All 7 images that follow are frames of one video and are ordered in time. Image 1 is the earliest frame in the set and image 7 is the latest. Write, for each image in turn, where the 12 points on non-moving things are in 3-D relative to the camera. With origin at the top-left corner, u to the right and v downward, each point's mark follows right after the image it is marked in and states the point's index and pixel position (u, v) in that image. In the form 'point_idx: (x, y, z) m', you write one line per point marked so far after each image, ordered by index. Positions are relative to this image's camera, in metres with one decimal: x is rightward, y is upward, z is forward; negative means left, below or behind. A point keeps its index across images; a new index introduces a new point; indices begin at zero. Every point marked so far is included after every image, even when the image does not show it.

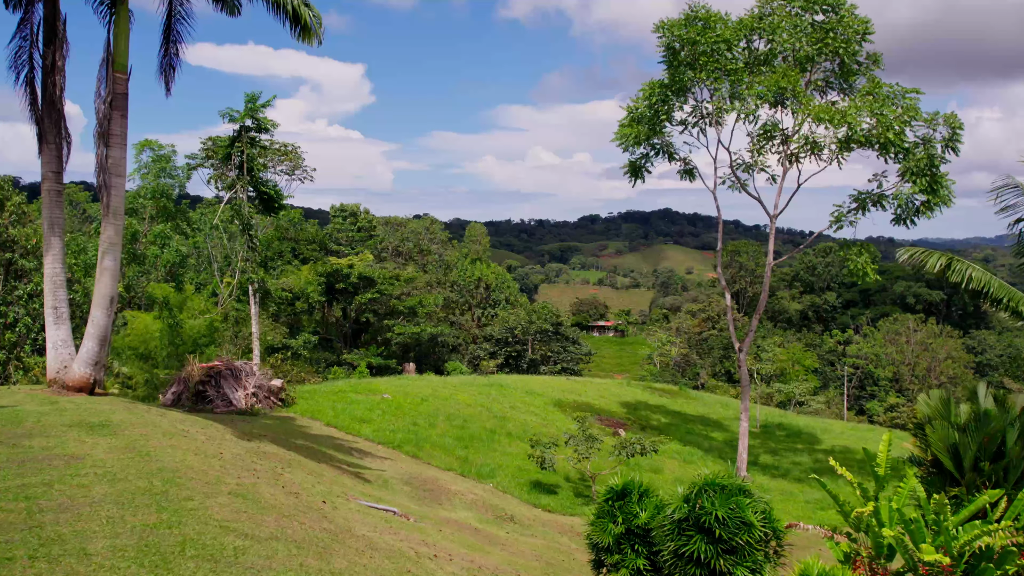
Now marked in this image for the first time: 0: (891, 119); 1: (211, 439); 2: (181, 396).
0: (+12.2, +5.4, +19.2) m
1: (-5.3, -2.7, +10.5) m
2: (-9.6, -3.1, +17.4) m
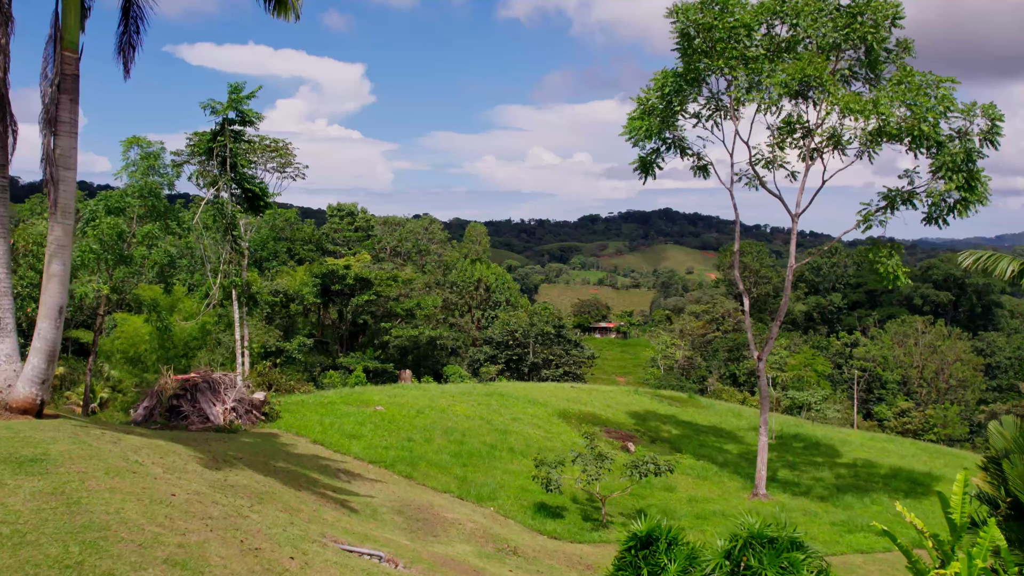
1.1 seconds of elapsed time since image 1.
0: (+12.3, +5.3, +17.8) m
1: (-5.2, -2.8, +9.1) m
2: (-9.5, -3.3, +16.0) m
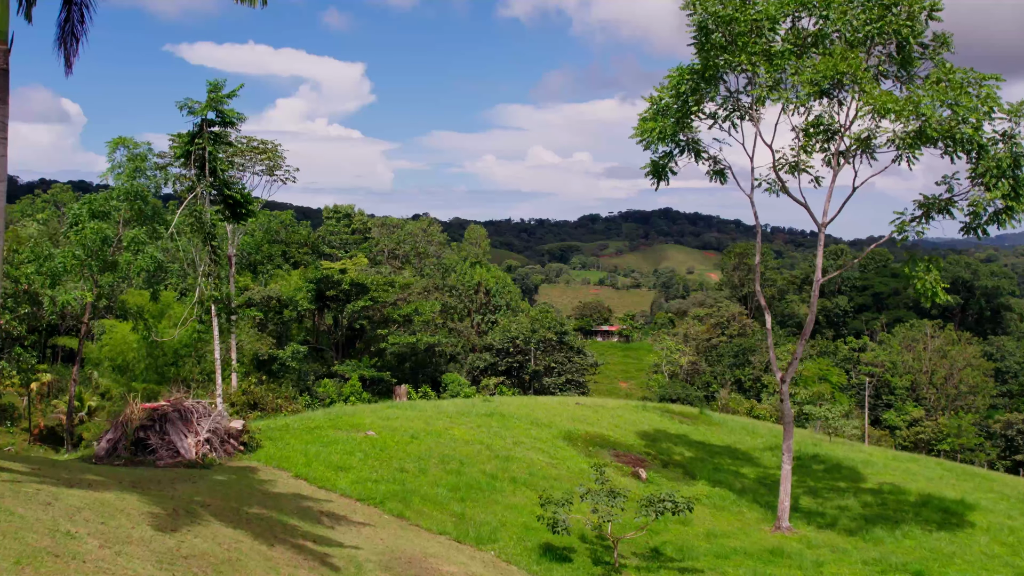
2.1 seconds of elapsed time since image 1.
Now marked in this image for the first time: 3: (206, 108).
0: (+12.3, +4.8, +16.2) m
1: (-5.2, -3.3, +7.5) m
2: (-9.5, -3.8, +14.4) m
3: (-9.8, +5.7, +19.0) m
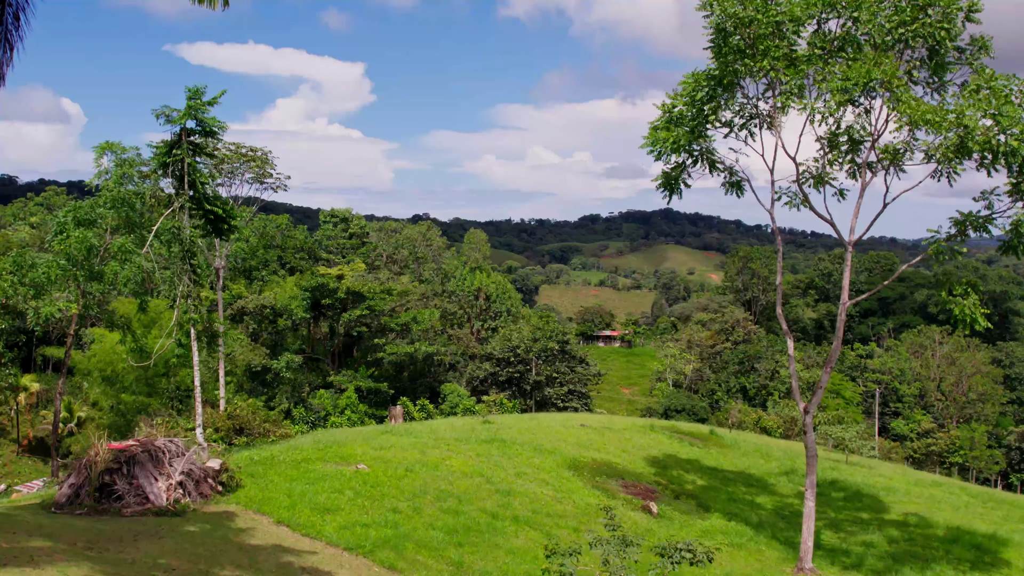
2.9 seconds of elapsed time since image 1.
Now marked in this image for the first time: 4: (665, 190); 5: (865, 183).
0: (+12.4, +4.1, +14.9) m
1: (-5.1, -4.0, +6.2) m
2: (-9.4, -4.4, +13.1) m
3: (-9.7, +5.0, +17.7) m
4: (+4.9, +3.2, +19.4) m
5: (+10.1, +3.0, +17.2) m
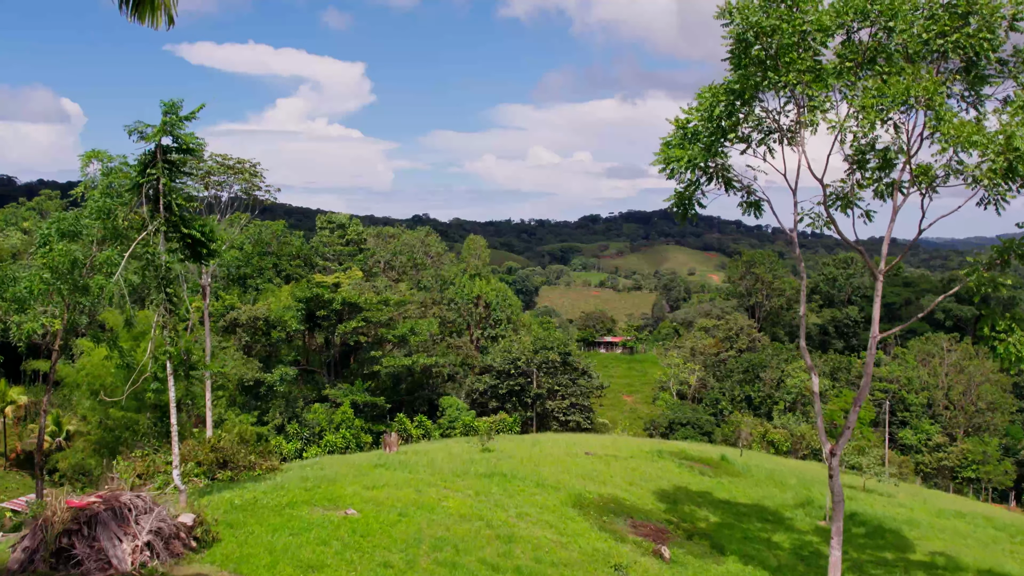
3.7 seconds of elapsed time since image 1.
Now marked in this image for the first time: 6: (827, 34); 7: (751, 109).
0: (+12.4, +3.3, +13.6) m
1: (-5.1, -4.8, +4.9) m
2: (-9.4, -5.2, +11.8) m
3: (-9.7, +4.2, +16.4) m
4: (+4.9, +2.4, +18.1) m
5: (+10.2, +2.2, +15.9) m
6: (+7.6, +6.2, +14.6) m
7: (+6.3, +4.7, +15.9) m
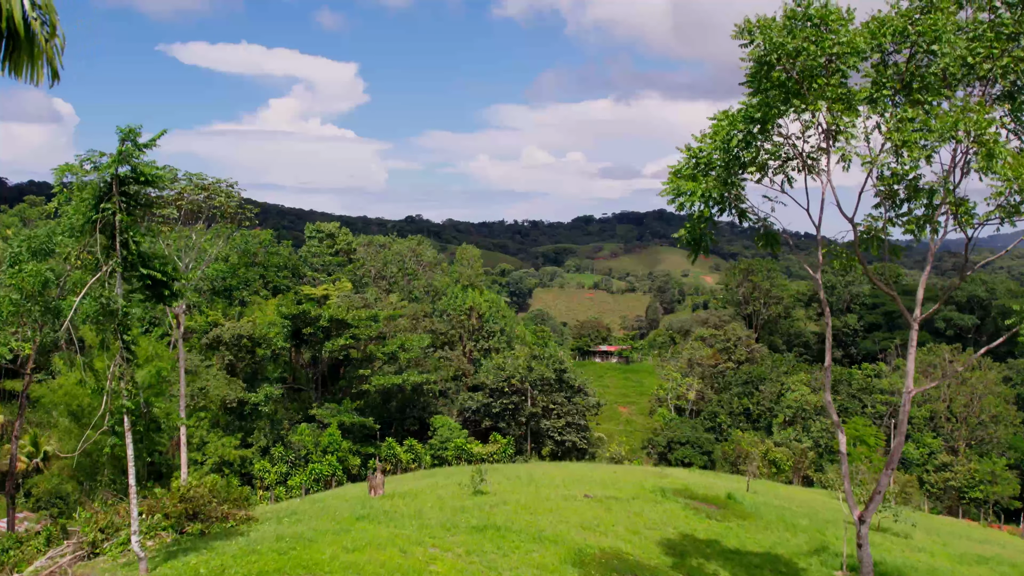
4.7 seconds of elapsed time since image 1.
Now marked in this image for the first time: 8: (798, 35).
0: (+12.3, +2.2, +12.2) m
1: (-5.1, -5.9, +3.3) m
2: (-9.5, -6.4, +10.2) m
3: (-9.8, +3.1, +14.8) m
4: (+4.8, +1.2, +16.6) m
5: (+10.0, +1.1, +14.5) m
6: (+7.5, +5.0, +13.2) m
7: (+6.2, +3.6, +14.4) m
8: (+6.2, +5.6, +13.2) m
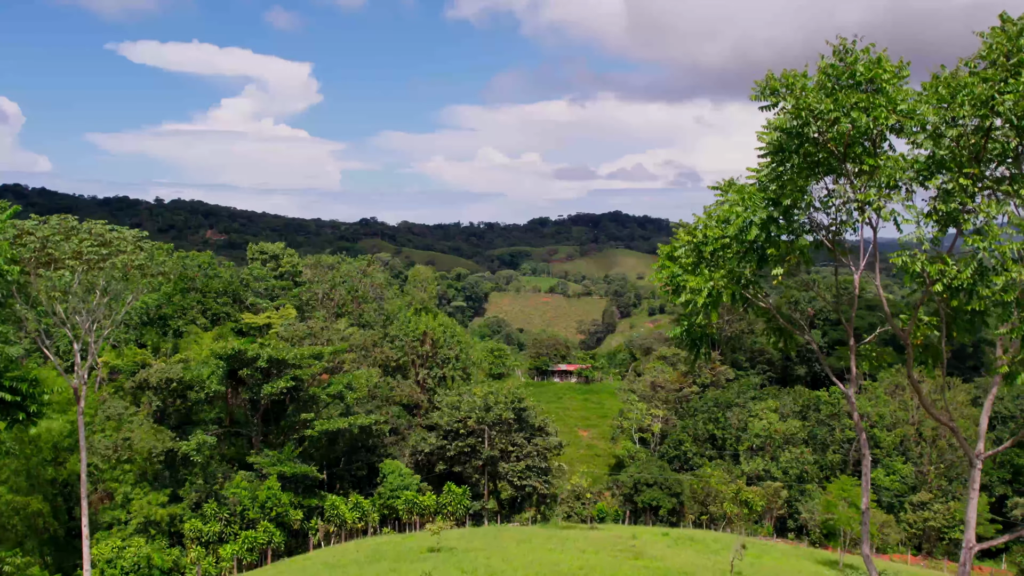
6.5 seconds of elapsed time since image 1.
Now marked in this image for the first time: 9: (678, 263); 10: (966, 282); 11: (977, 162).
0: (+11.7, 0.0, +10.0) m
1: (-5.0, -8.2, 0.0) m
2: (-9.8, -8.7, +6.5) m
3: (-10.5, +0.7, +11.1) m
4: (+3.9, -1.1, +13.9) m
5: (+9.3, -1.2, +12.2) m
6: (+6.9, +2.8, +10.7) m
7: (+5.5, +1.3, +11.9) m
8: (+5.6, +3.3, +10.7) m
9: (+3.4, +0.6, +12.7) m
10: (+8.2, 0.0, +11.4) m
11: (+8.1, +2.3, +11.1) m
